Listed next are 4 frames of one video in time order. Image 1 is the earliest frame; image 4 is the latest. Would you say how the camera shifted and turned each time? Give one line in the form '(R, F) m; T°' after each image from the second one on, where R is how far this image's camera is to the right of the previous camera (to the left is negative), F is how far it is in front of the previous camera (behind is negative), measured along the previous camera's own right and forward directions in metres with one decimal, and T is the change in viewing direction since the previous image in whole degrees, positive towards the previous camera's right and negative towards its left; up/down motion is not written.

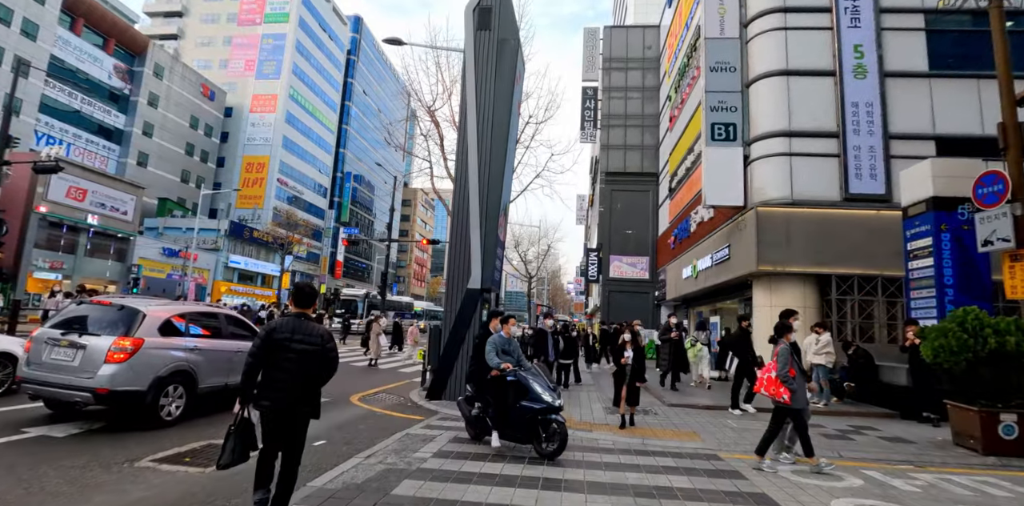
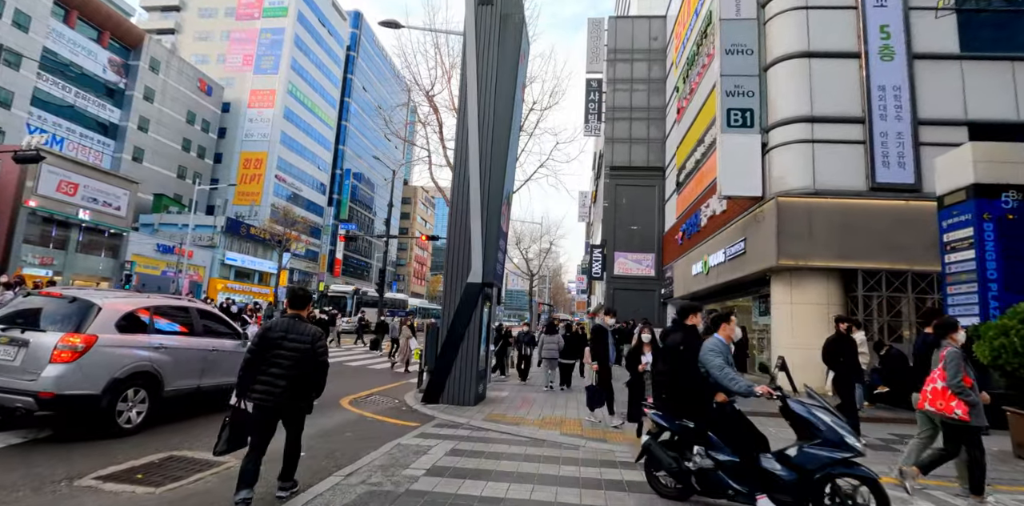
(-0.1, +0.8) m; 0°
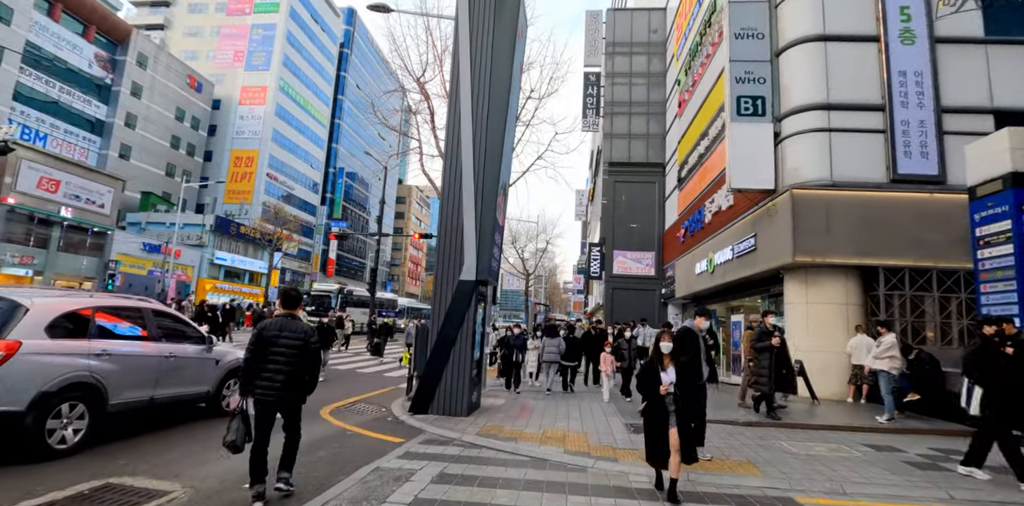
(0.0, +0.9) m; +1°
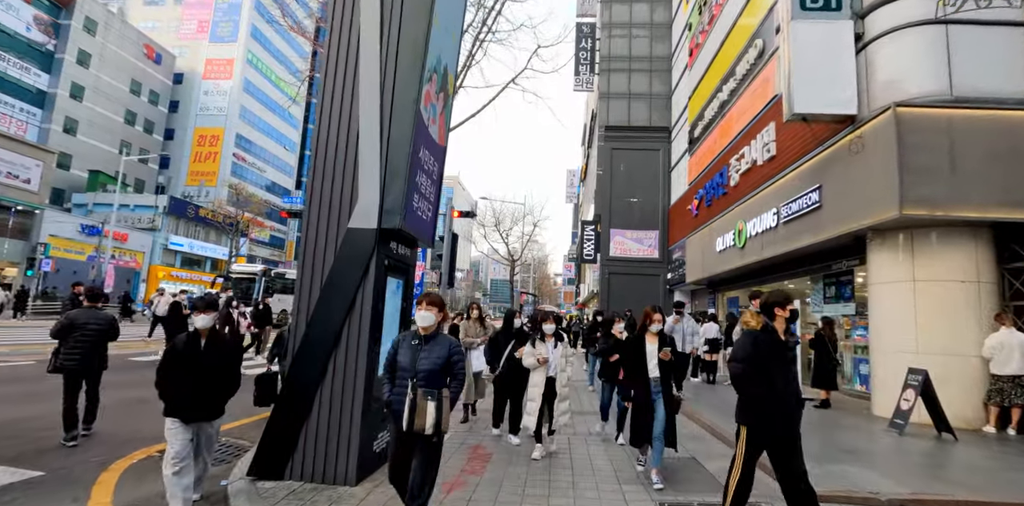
(+0.5, +4.0) m; +1°
